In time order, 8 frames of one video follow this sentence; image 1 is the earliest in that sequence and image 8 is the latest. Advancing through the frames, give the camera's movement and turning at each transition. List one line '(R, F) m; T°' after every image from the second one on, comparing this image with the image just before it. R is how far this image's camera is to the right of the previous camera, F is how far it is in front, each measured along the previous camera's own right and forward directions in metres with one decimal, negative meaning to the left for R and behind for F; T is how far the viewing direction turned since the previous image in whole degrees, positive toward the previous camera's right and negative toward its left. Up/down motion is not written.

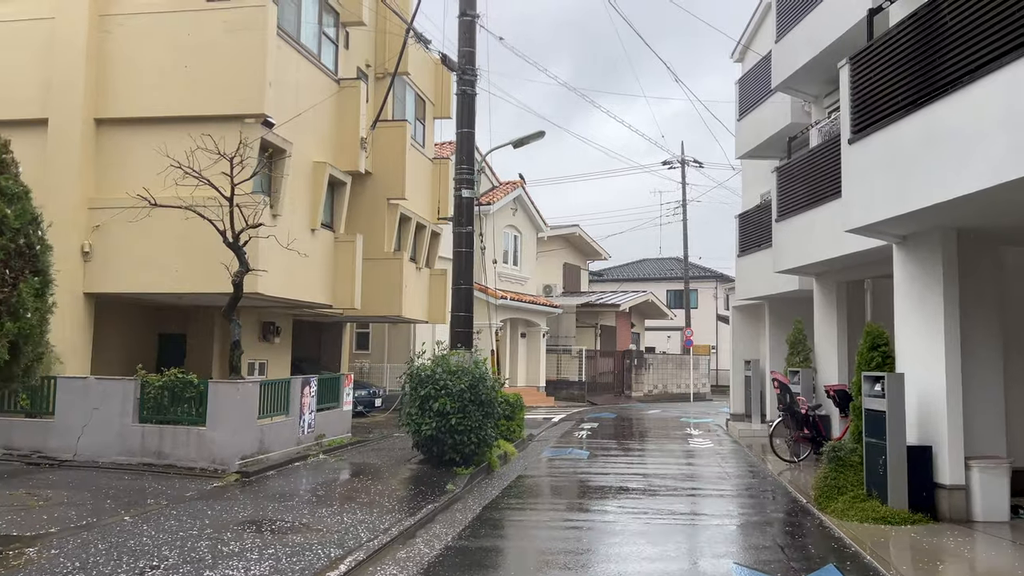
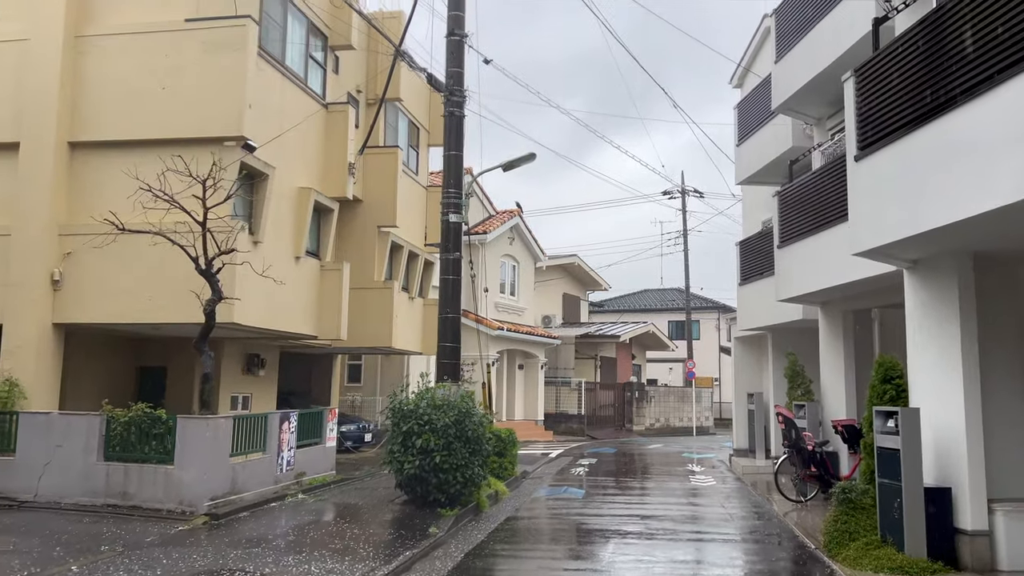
(+0.2, +0.5) m; 0°
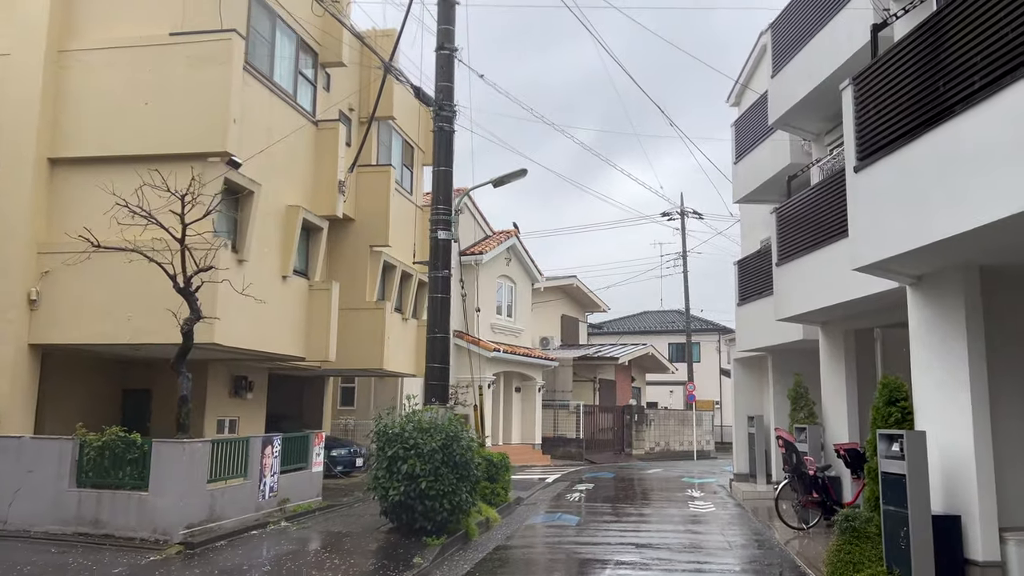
(+0.1, +0.3) m; 0°
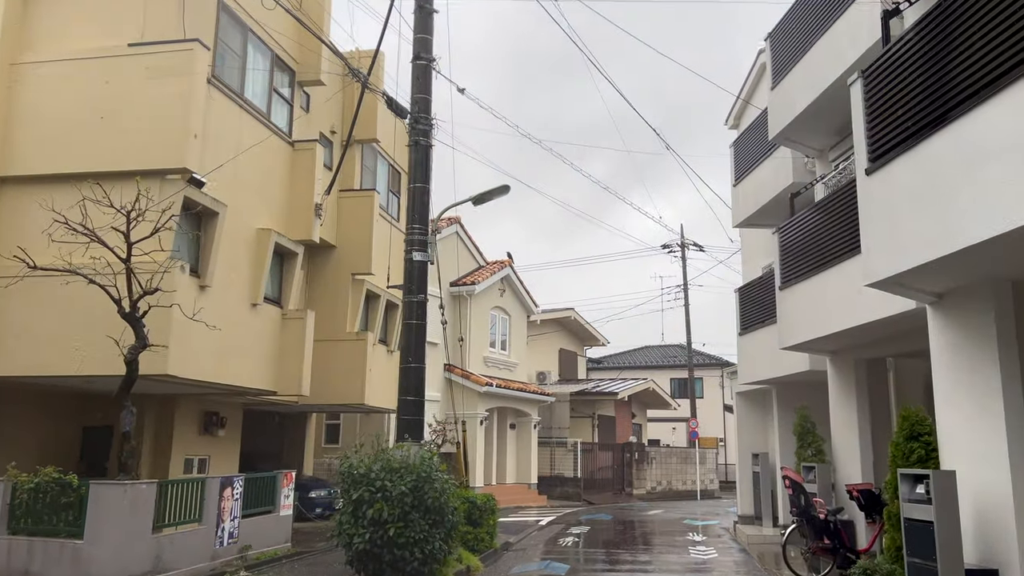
(+0.3, +0.8) m; 0°
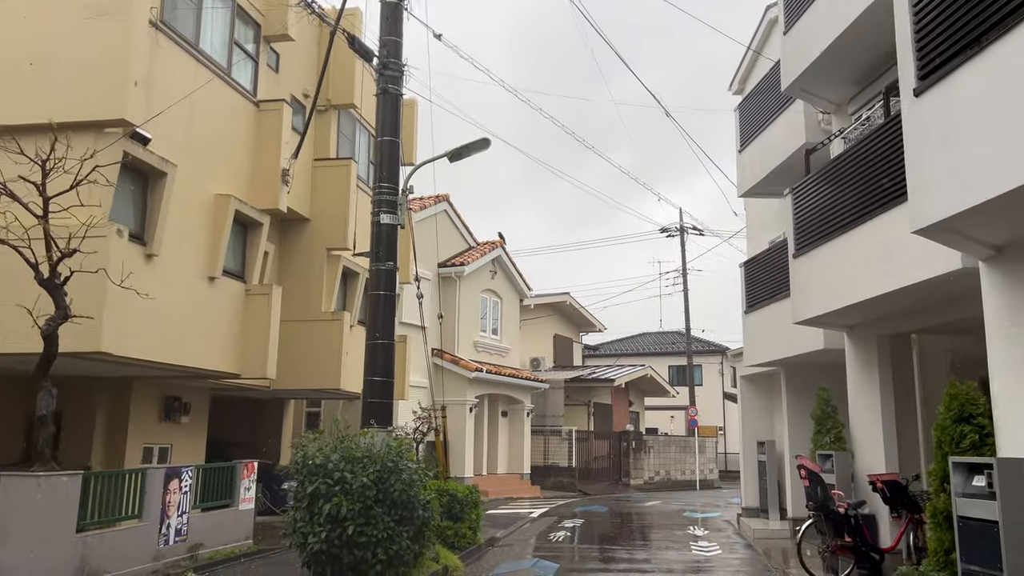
(+0.2, +1.1) m; 0°
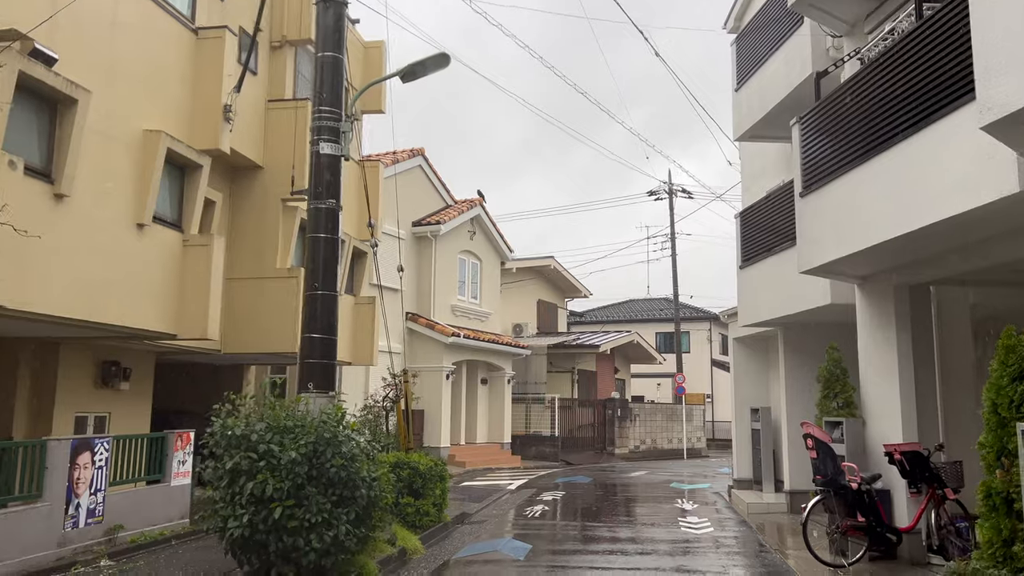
(+0.2, +1.2) m; +1°
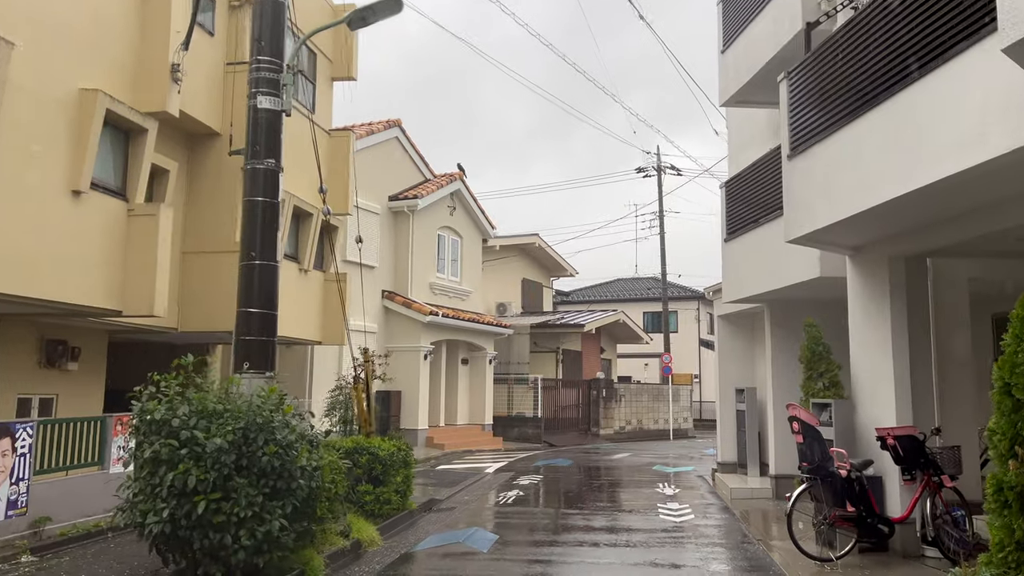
(+0.3, +0.7) m; +1°
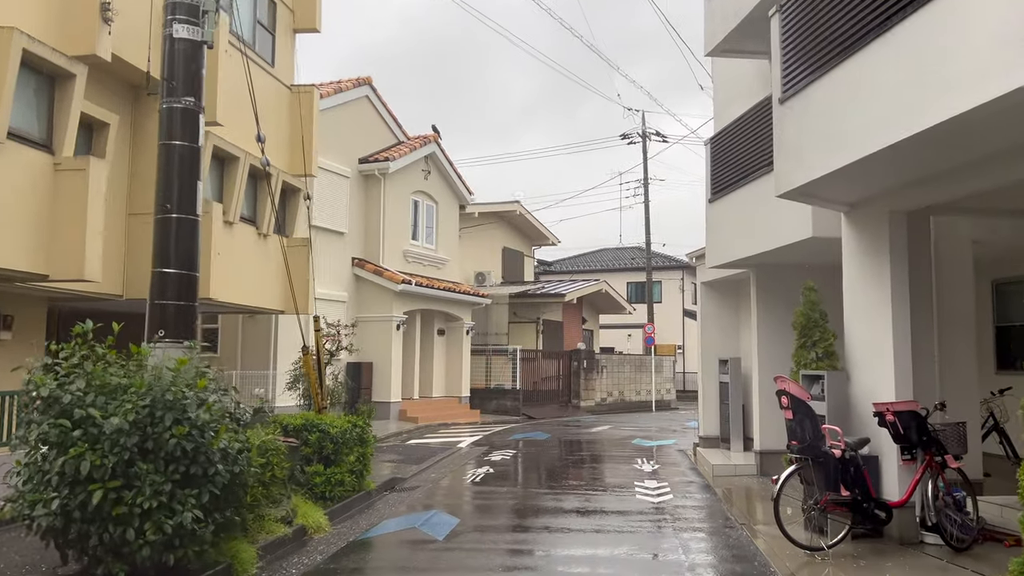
(+0.2, +0.8) m; +1°
